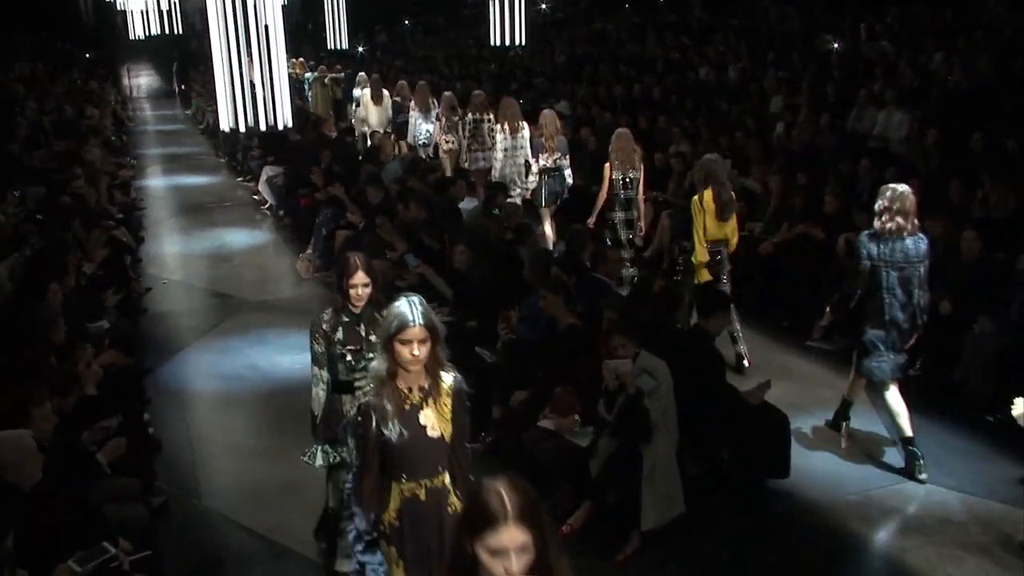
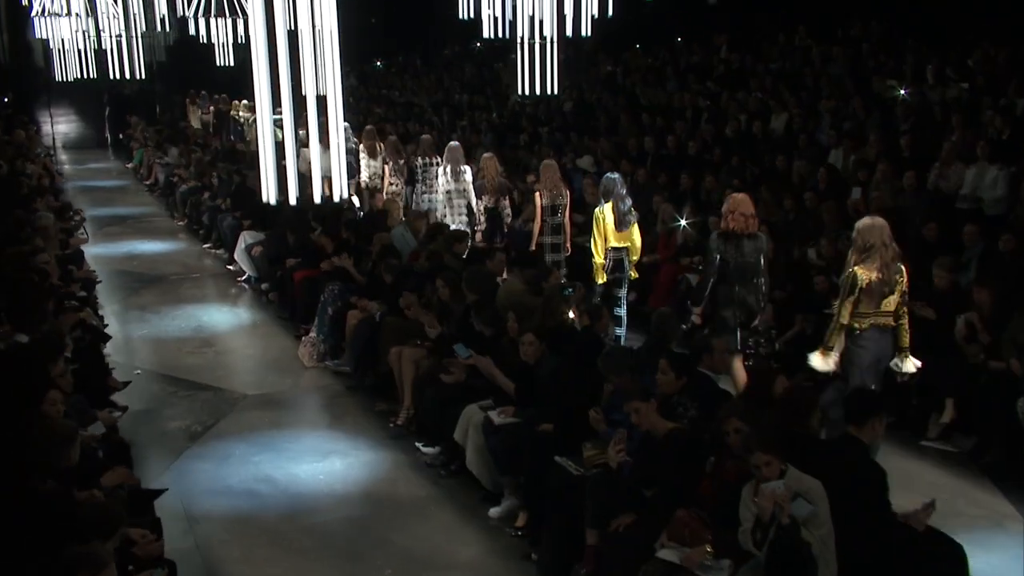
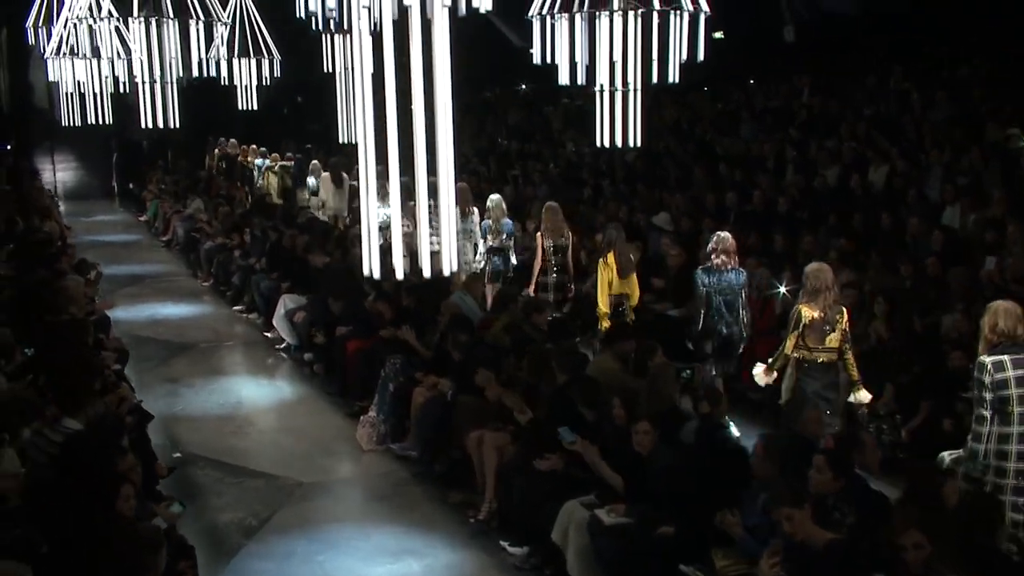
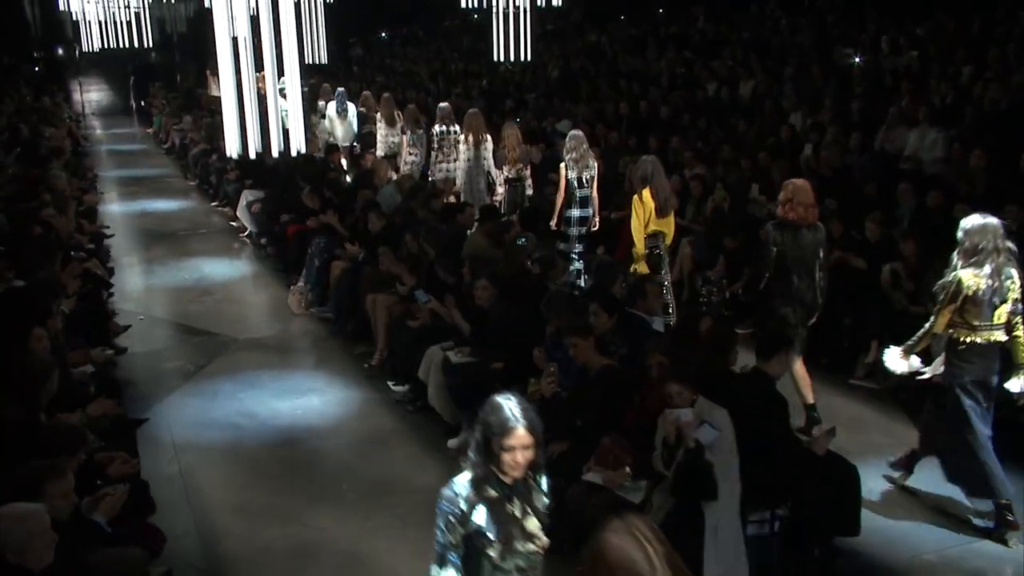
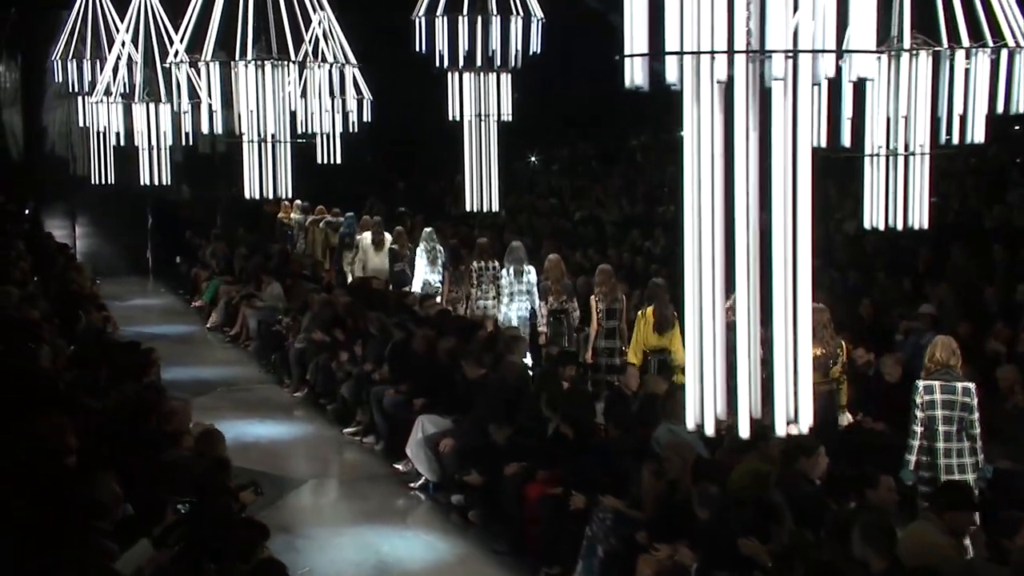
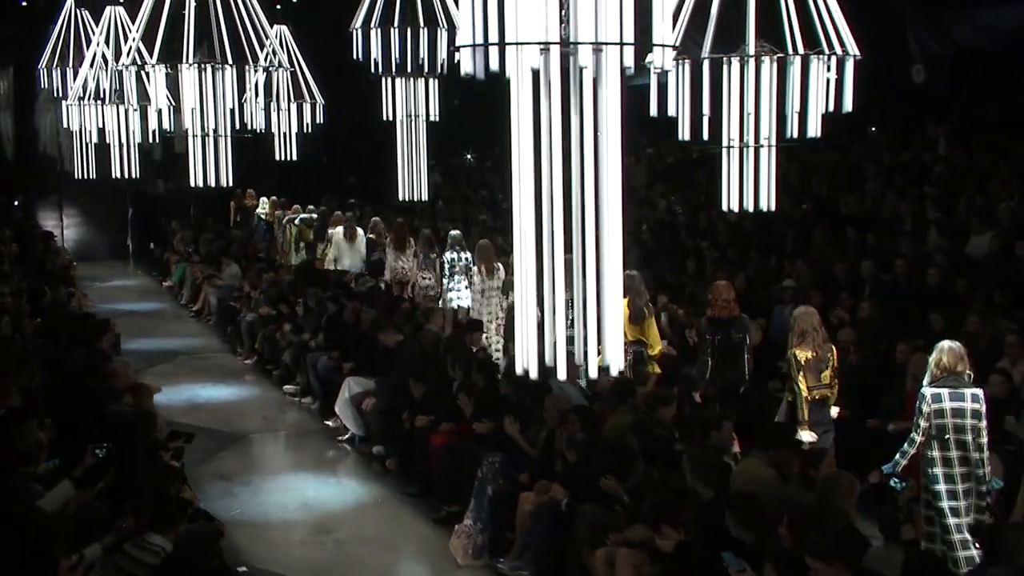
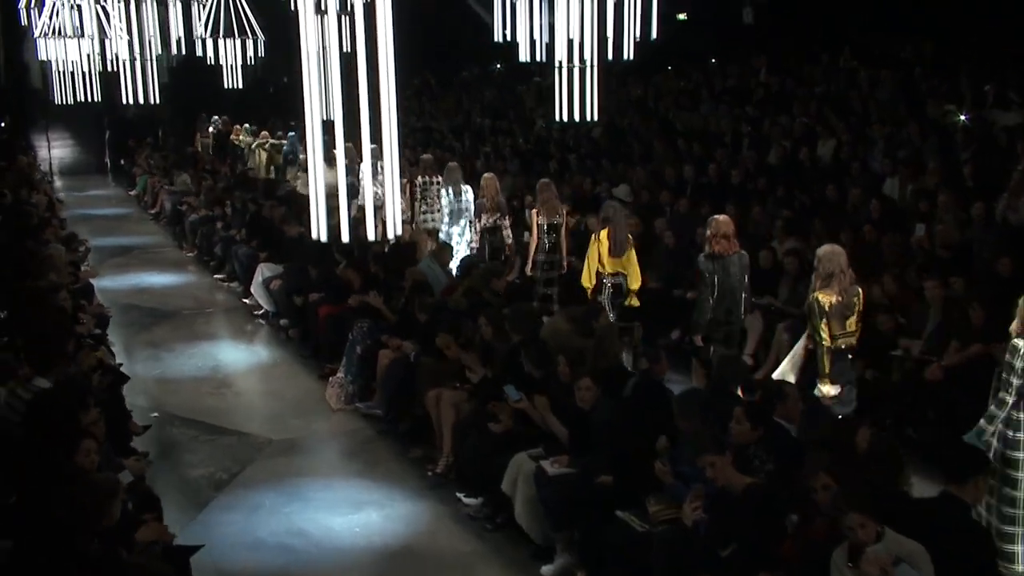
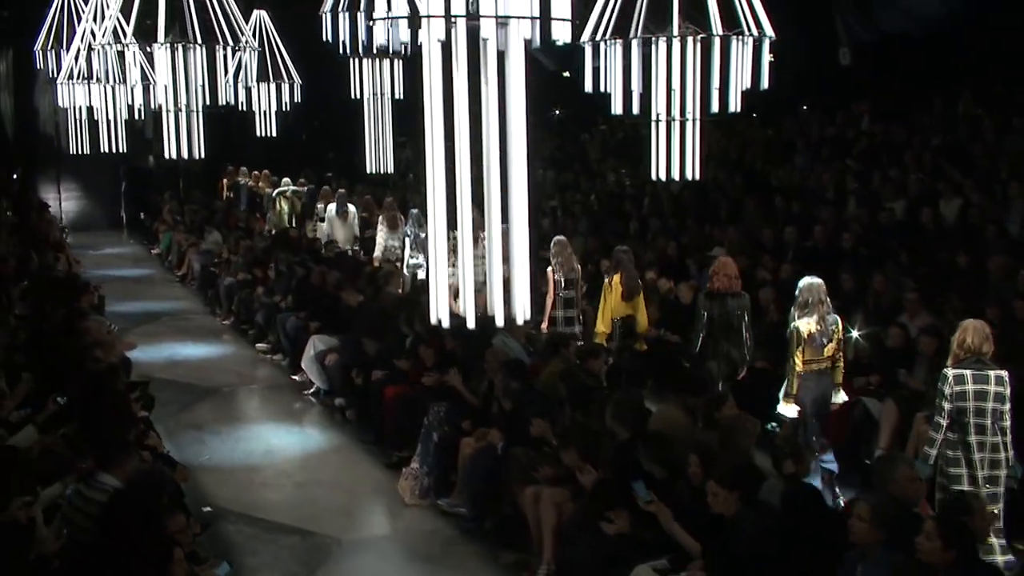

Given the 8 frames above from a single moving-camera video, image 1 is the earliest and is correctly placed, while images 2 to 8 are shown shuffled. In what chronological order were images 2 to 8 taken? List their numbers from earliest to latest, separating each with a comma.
4, 2, 7, 3, 8, 6, 5
